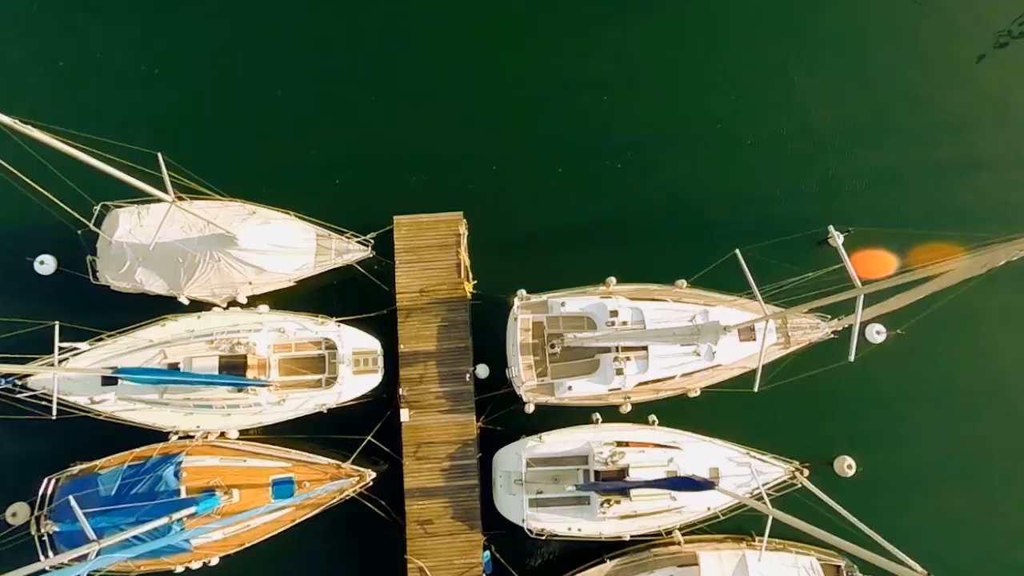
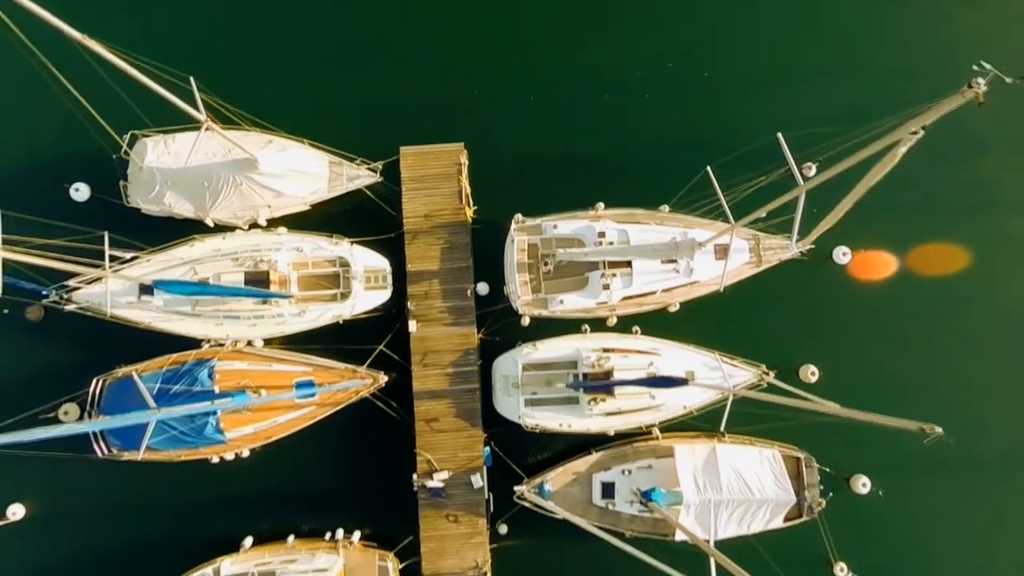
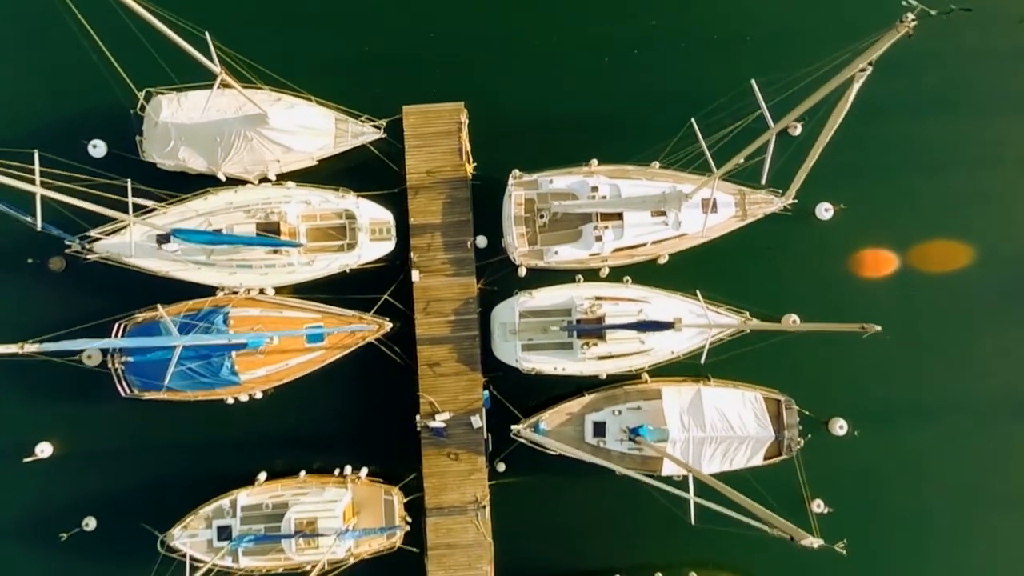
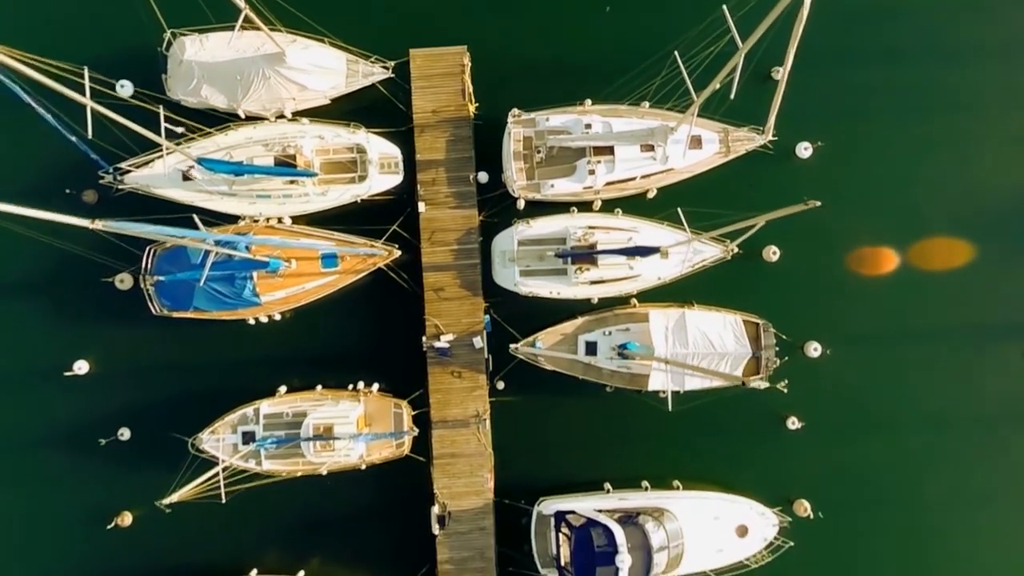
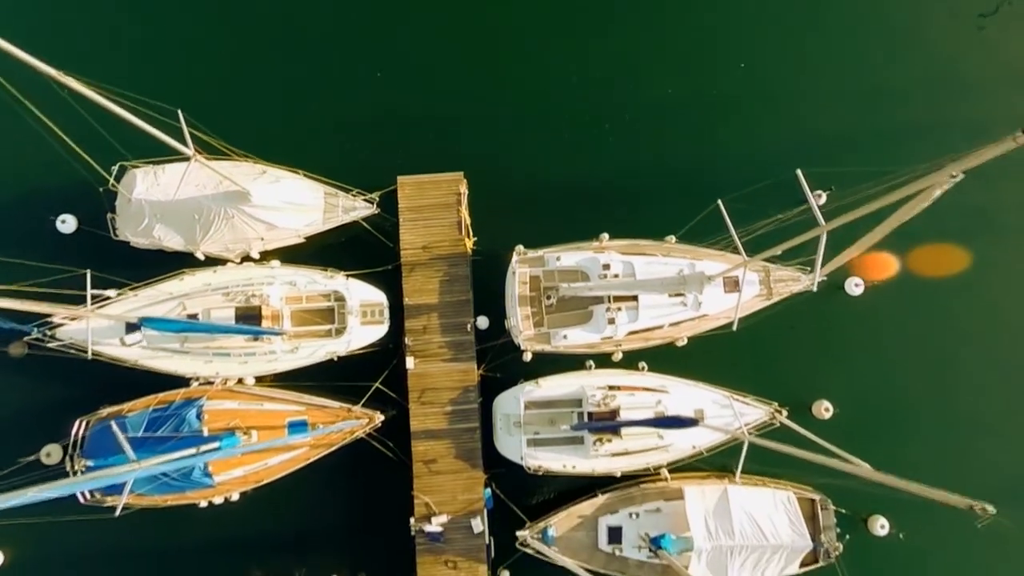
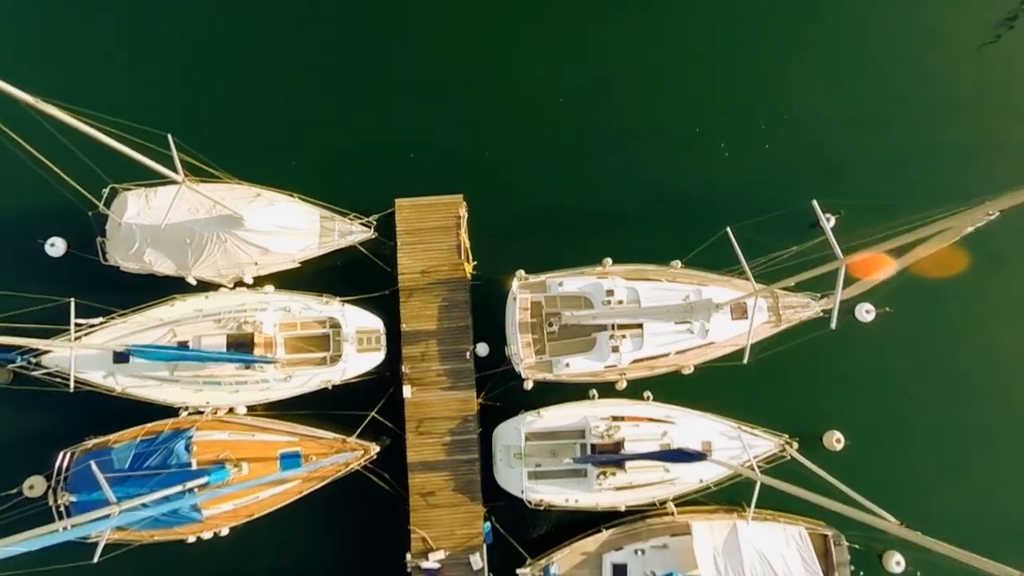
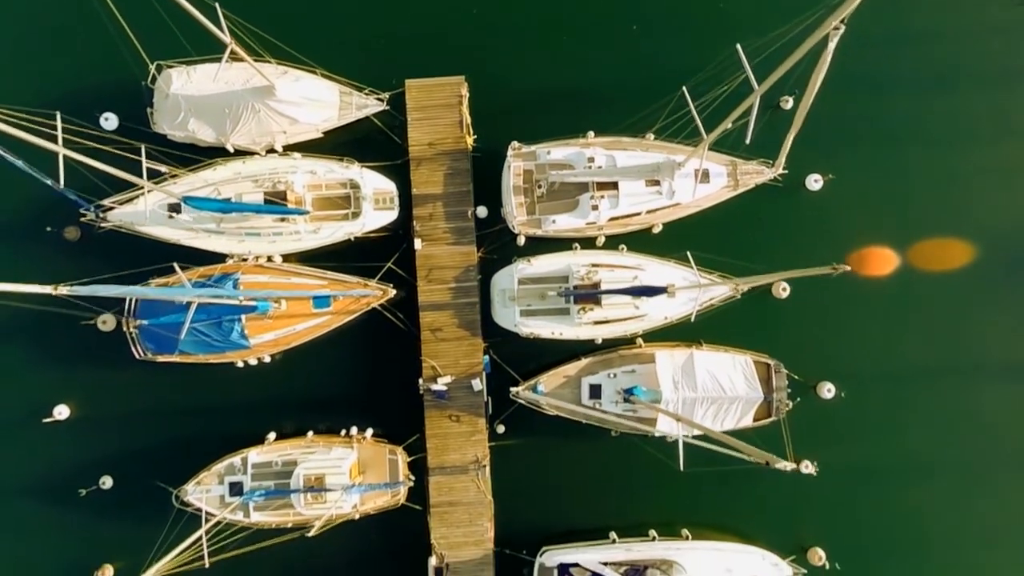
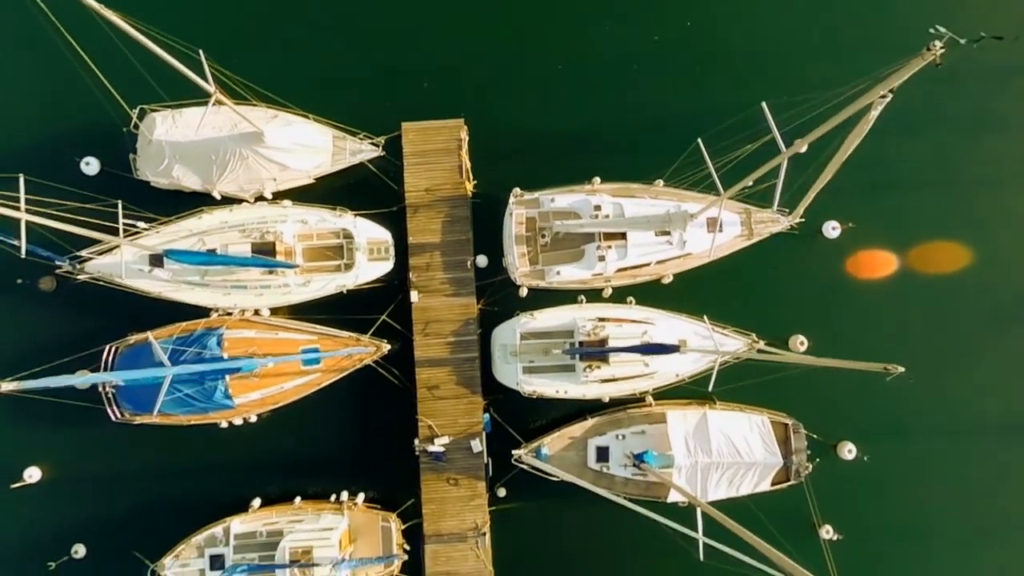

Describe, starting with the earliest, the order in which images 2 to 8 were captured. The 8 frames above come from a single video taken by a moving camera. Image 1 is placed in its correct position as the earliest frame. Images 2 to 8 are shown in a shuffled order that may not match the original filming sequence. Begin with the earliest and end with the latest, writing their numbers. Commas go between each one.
6, 5, 2, 8, 3, 7, 4
